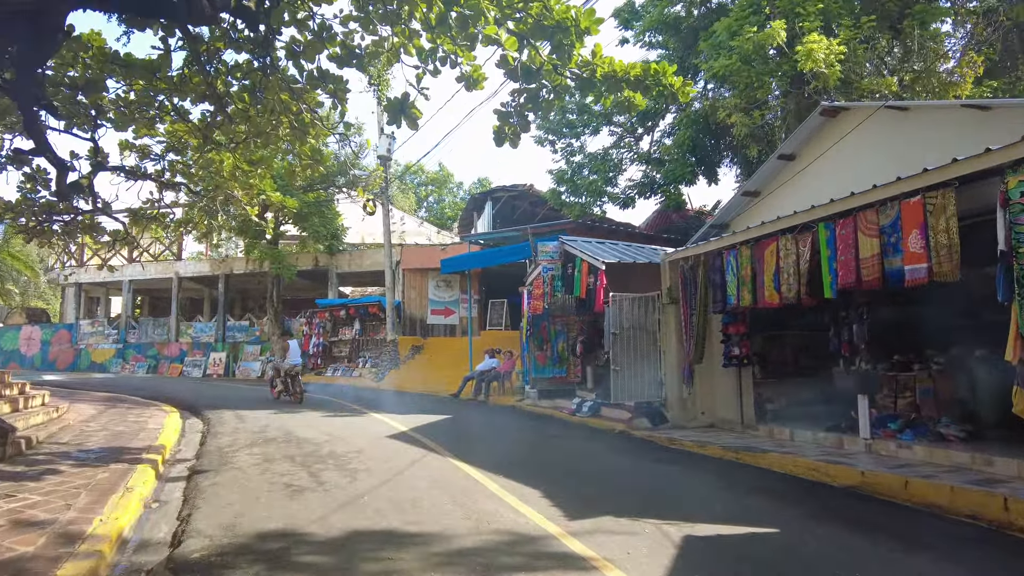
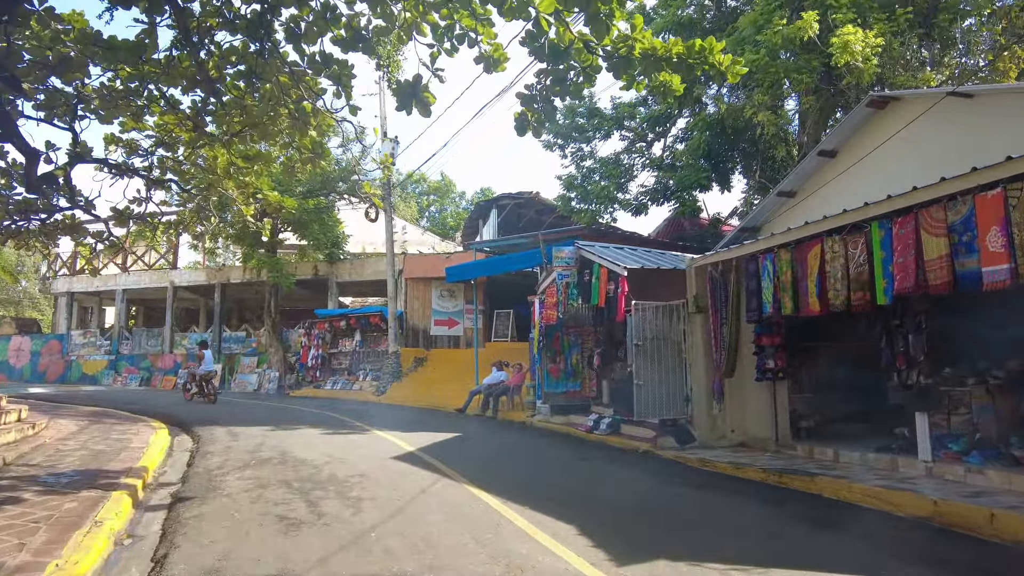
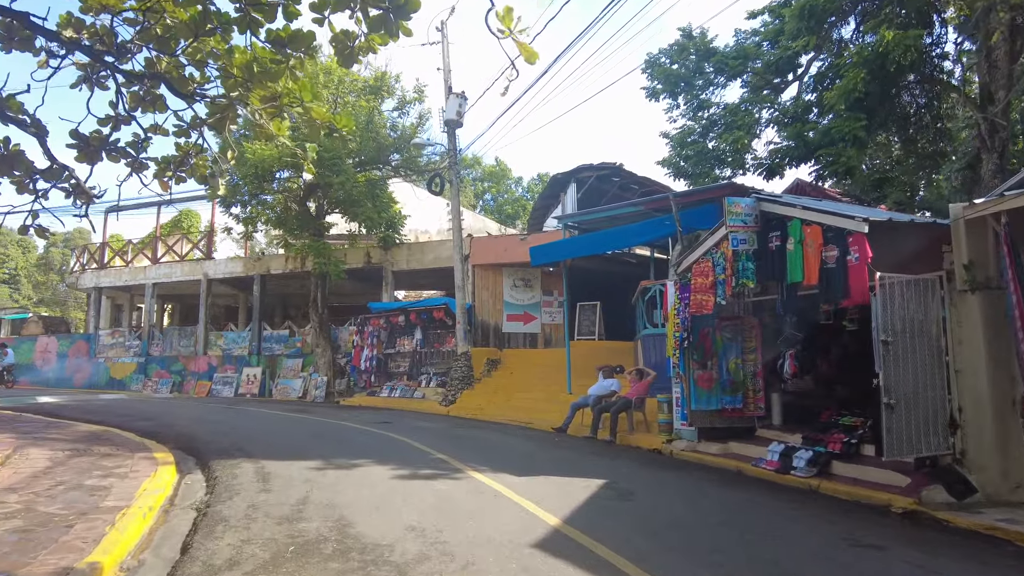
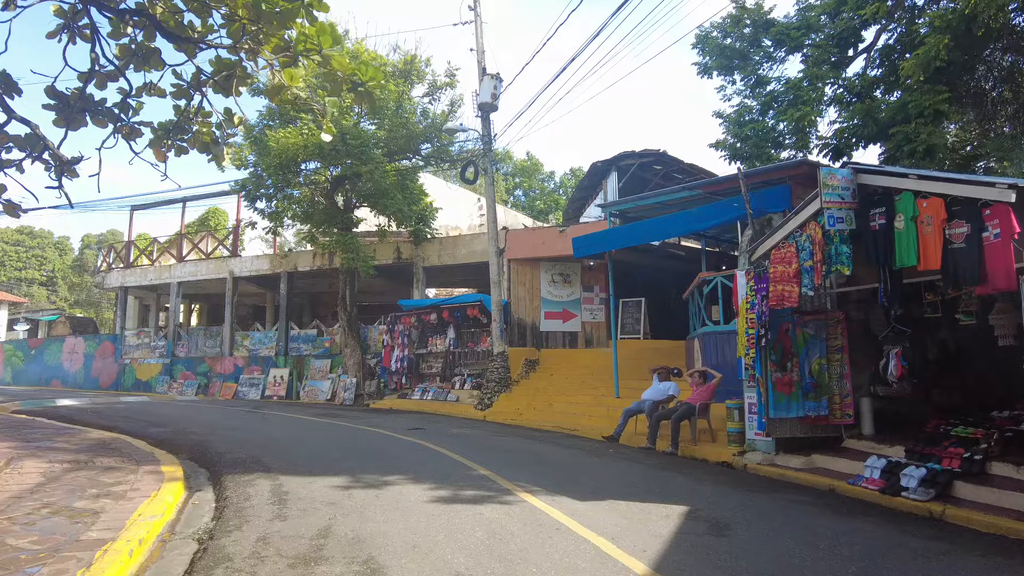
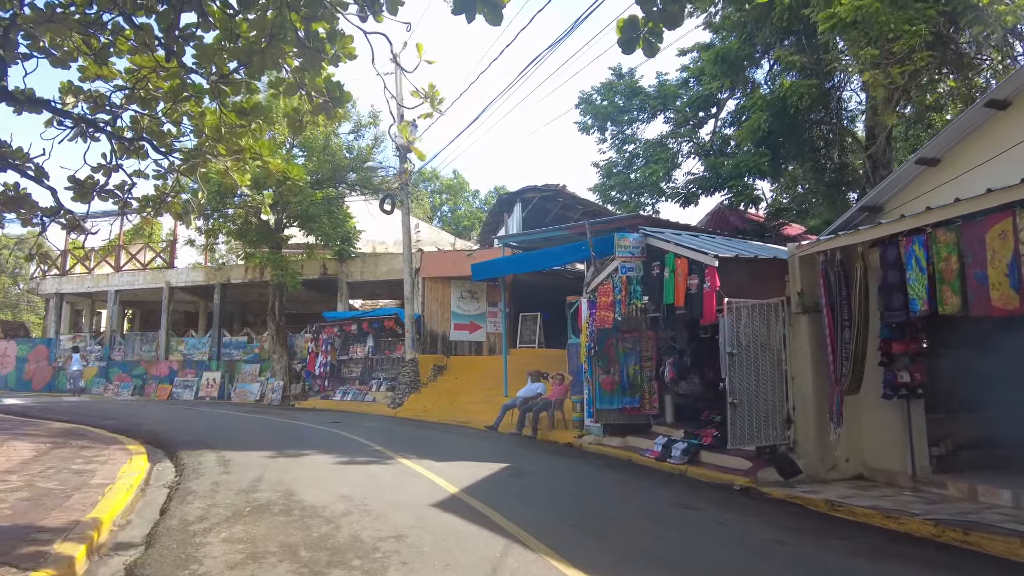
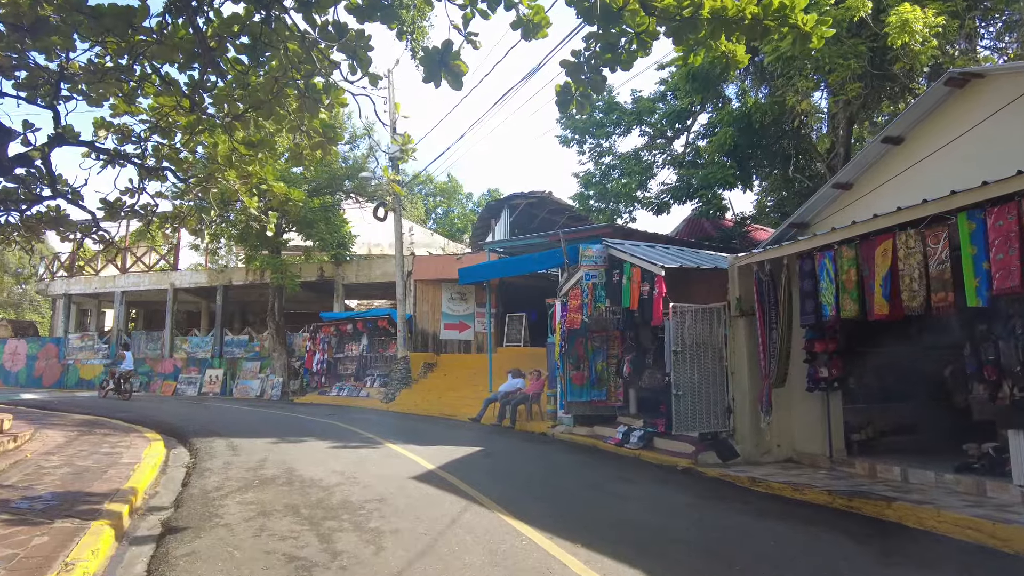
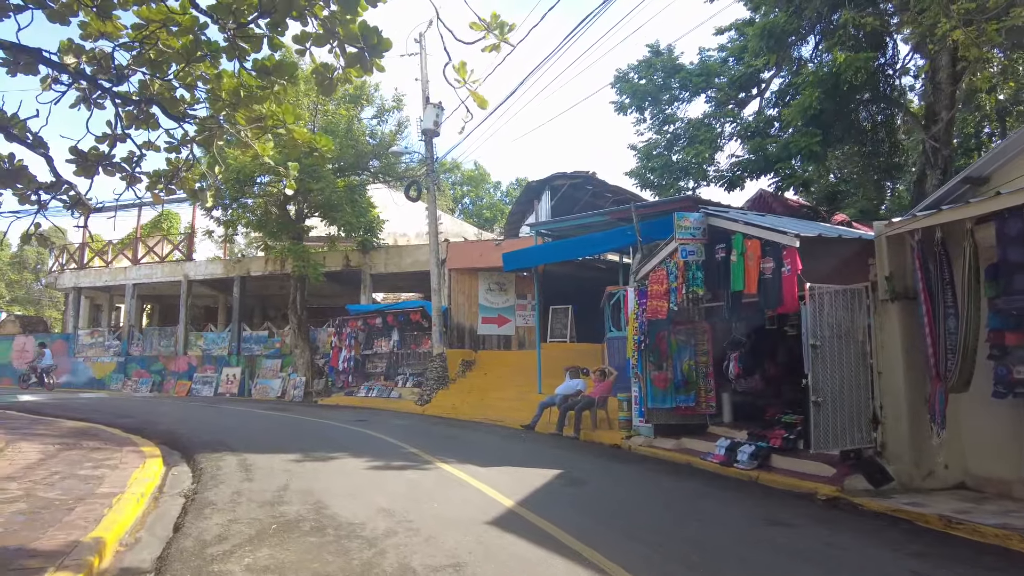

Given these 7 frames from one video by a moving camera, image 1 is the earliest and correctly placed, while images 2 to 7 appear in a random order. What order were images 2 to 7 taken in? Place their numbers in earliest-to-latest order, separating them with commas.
2, 6, 5, 7, 3, 4
